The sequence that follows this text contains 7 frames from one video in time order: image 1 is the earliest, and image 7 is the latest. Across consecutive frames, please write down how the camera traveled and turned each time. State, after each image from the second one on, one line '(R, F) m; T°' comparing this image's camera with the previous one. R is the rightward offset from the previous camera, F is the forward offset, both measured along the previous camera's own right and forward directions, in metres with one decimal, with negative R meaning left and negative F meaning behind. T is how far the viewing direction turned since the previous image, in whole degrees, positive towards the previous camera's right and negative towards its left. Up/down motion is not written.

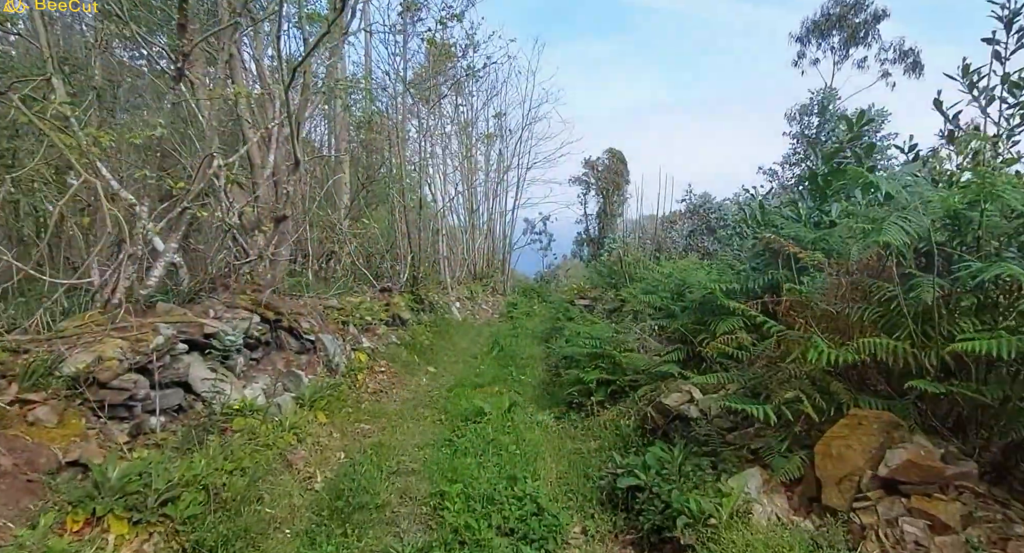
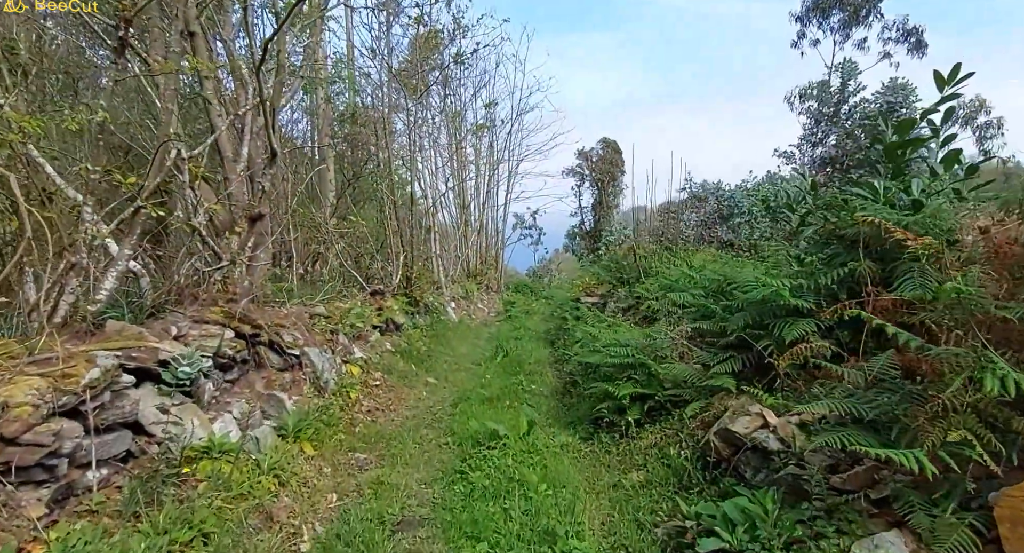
(-0.2, +0.6) m; +1°
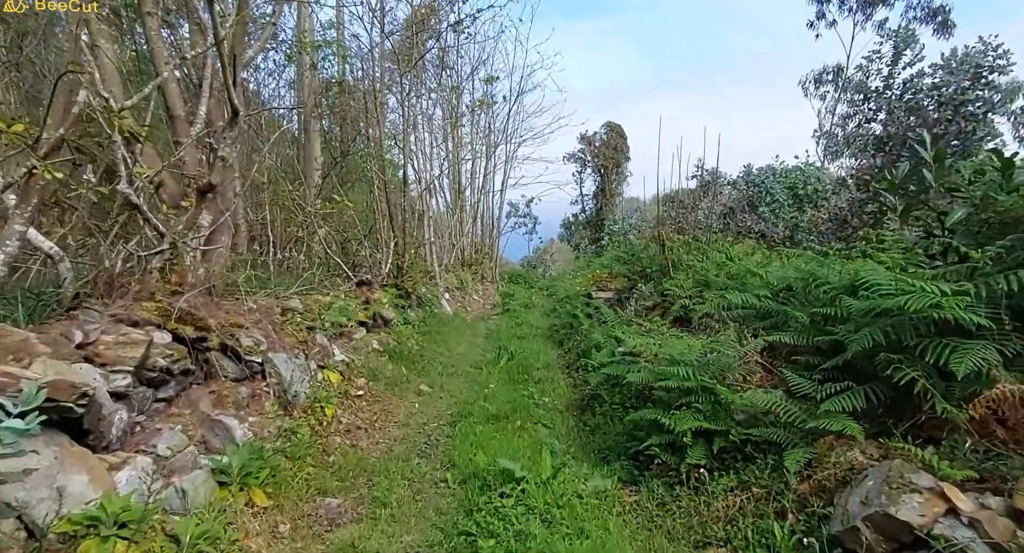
(-0.2, +0.8) m; +1°
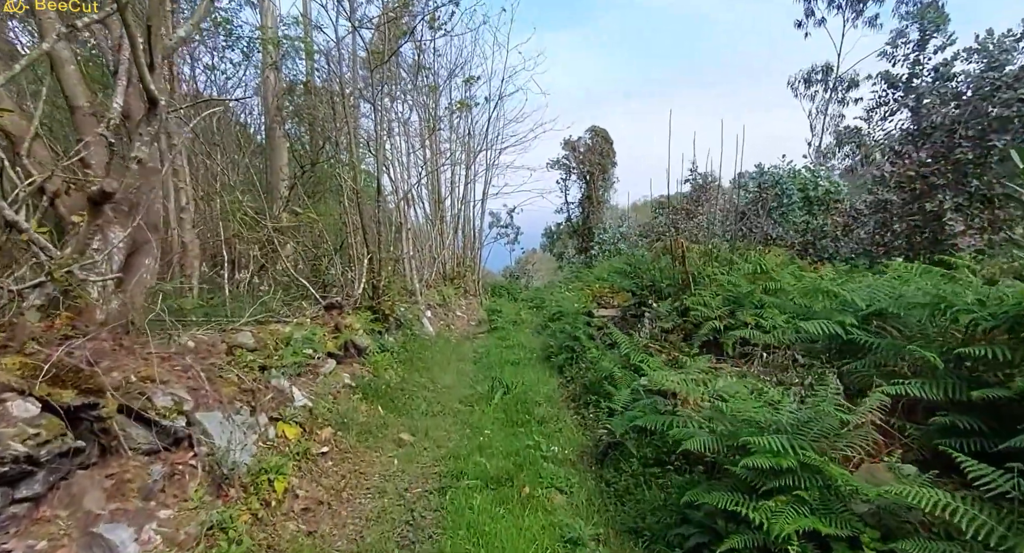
(-0.1, +0.8) m; +2°
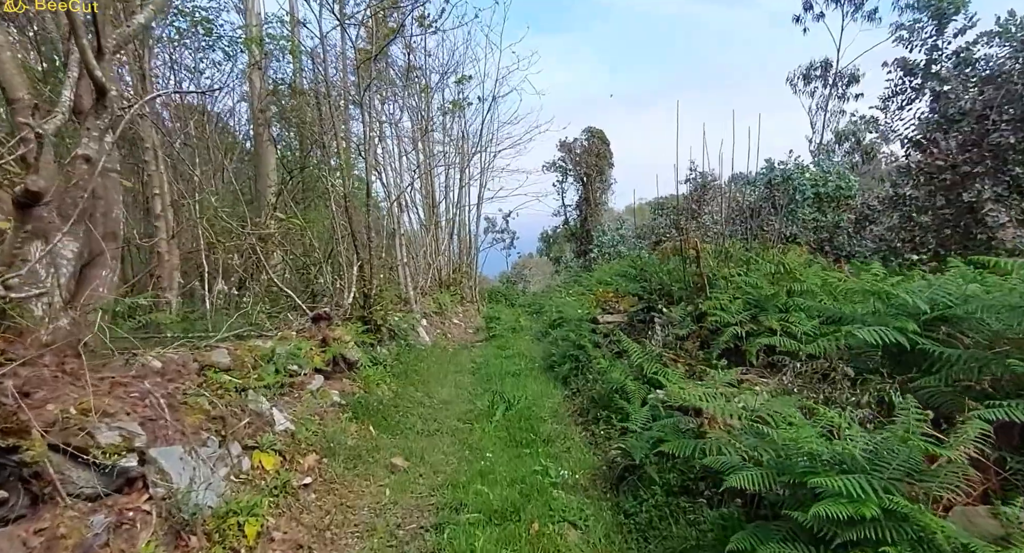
(0.0, +0.4) m; 0°
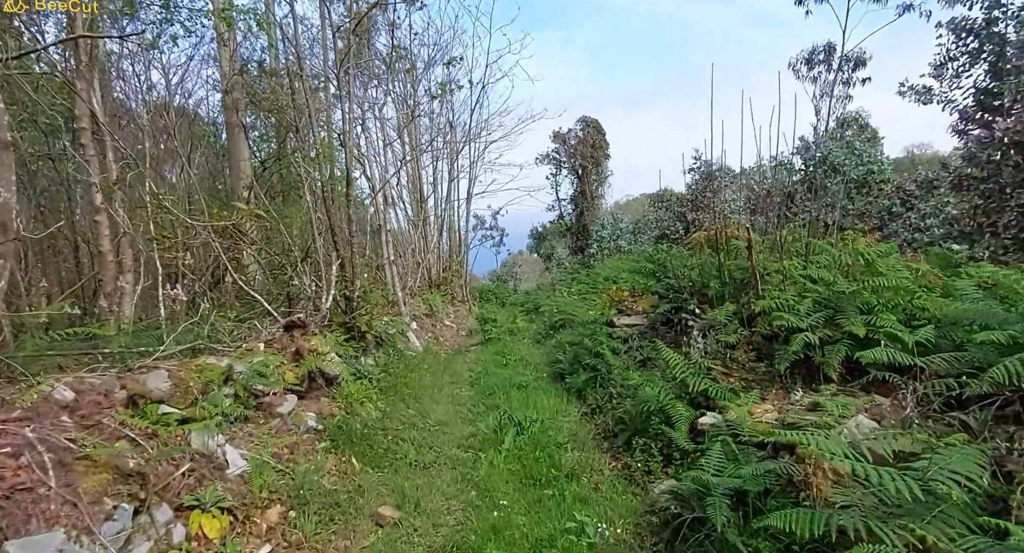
(-0.1, +0.7) m; +1°
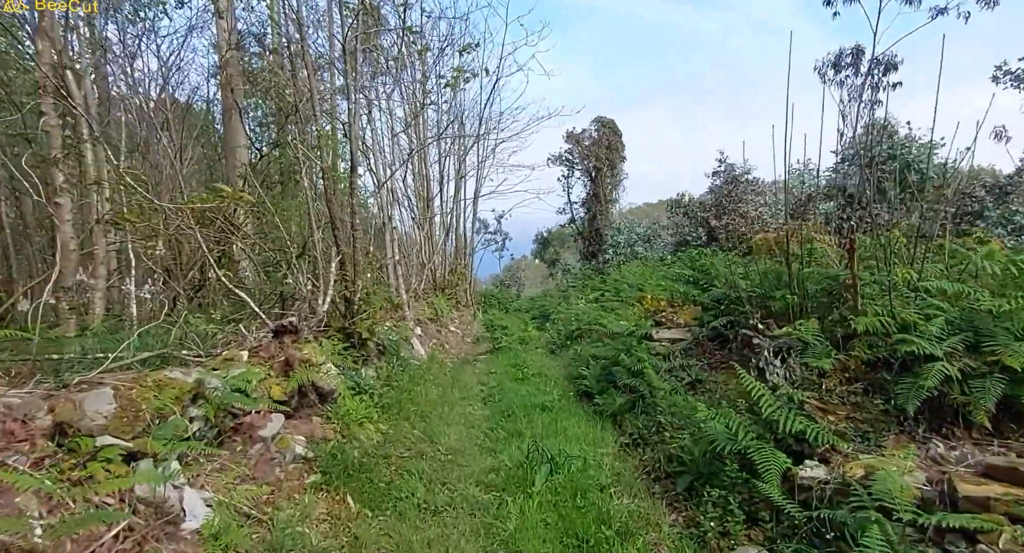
(-0.2, +0.7) m; 0°
